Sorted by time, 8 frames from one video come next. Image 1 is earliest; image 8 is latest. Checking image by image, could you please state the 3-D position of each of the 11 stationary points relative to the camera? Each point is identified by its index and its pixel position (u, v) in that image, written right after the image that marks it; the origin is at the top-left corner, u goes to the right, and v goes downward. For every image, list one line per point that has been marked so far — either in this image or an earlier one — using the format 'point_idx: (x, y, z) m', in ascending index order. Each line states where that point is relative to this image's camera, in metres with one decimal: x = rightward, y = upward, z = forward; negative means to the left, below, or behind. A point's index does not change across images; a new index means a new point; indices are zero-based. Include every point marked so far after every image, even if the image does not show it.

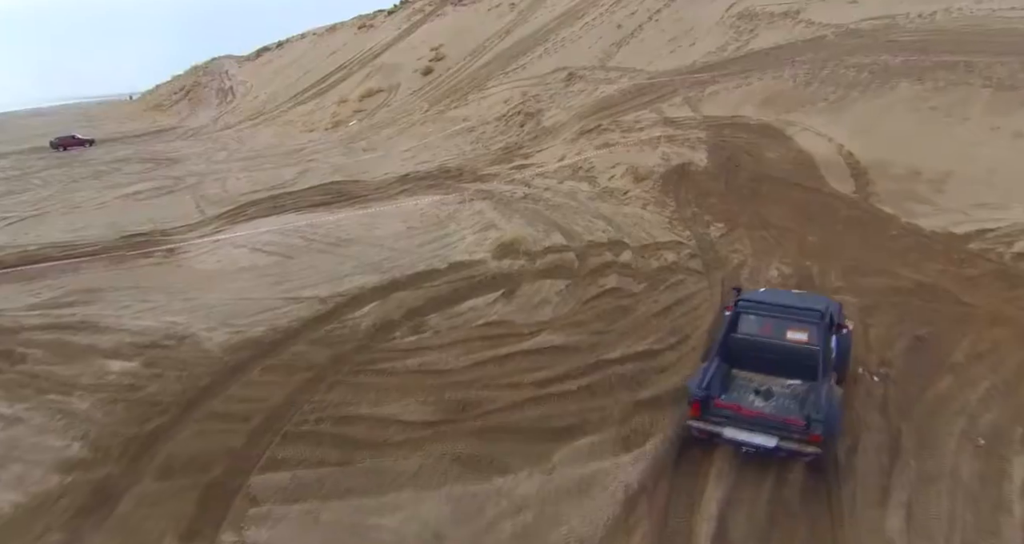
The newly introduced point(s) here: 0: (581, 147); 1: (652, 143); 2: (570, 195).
0: (+1.8, +3.2, +15.1) m
1: (+3.4, +3.1, +14.4) m
2: (+1.2, +1.7, +12.8) m
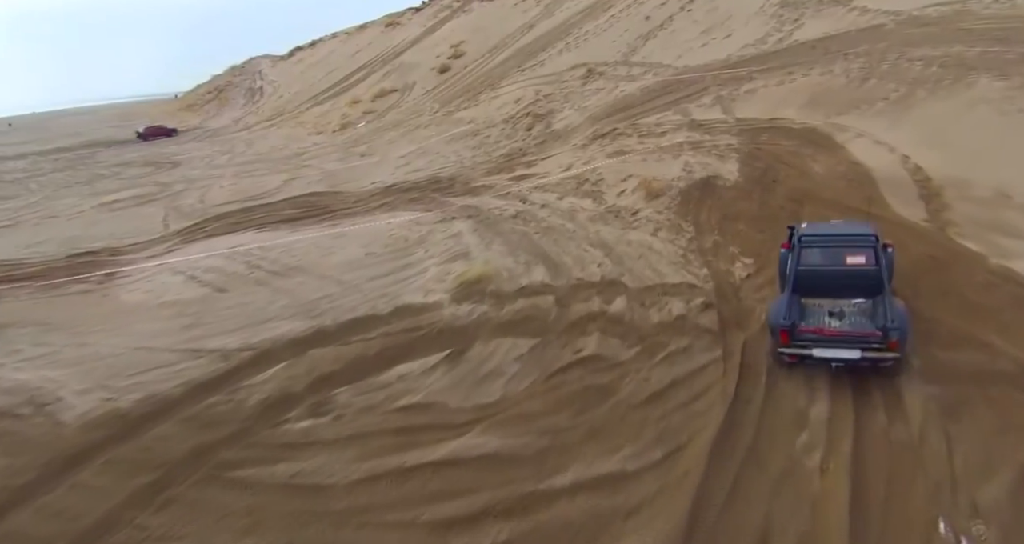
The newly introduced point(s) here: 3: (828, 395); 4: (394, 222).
0: (+1.7, +2.5, +12.8) m
1: (+3.2, +2.5, +12.1) m
2: (+1.0, +1.0, +10.6) m
3: (+2.9, -1.1, +5.5) m
4: (-2.3, +0.9, +11.7) m
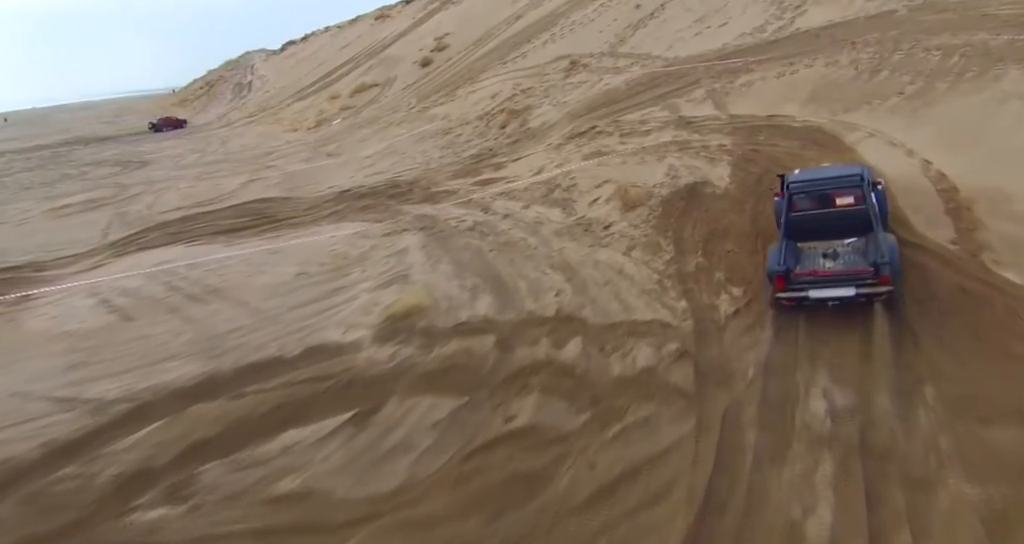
0: (+1.1, +2.2, +11.4) m
1: (+2.6, +2.2, +10.6) m
2: (+0.3, +0.7, +9.2) m
3: (+2.1, -1.5, +4.1) m
4: (-3.0, +0.6, +10.4) m
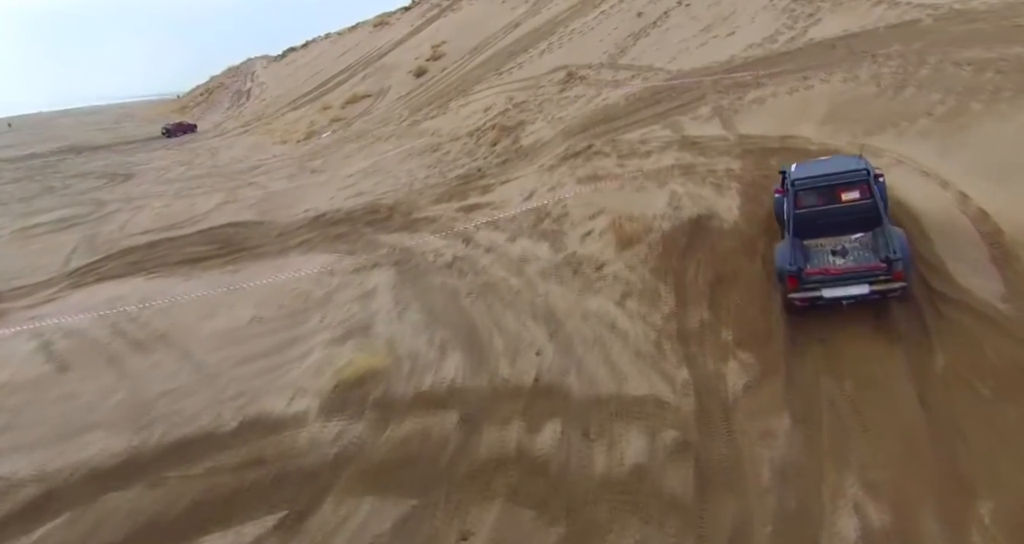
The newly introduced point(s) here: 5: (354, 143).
0: (+0.8, +1.6, +10.4) m
1: (+2.3, +1.6, +9.6) m
2: (0.0, +0.1, +8.2) m
3: (+1.8, -2.1, +3.1) m
4: (-3.2, 0.0, +9.4) m
5: (-4.7, +3.8, +18.0) m
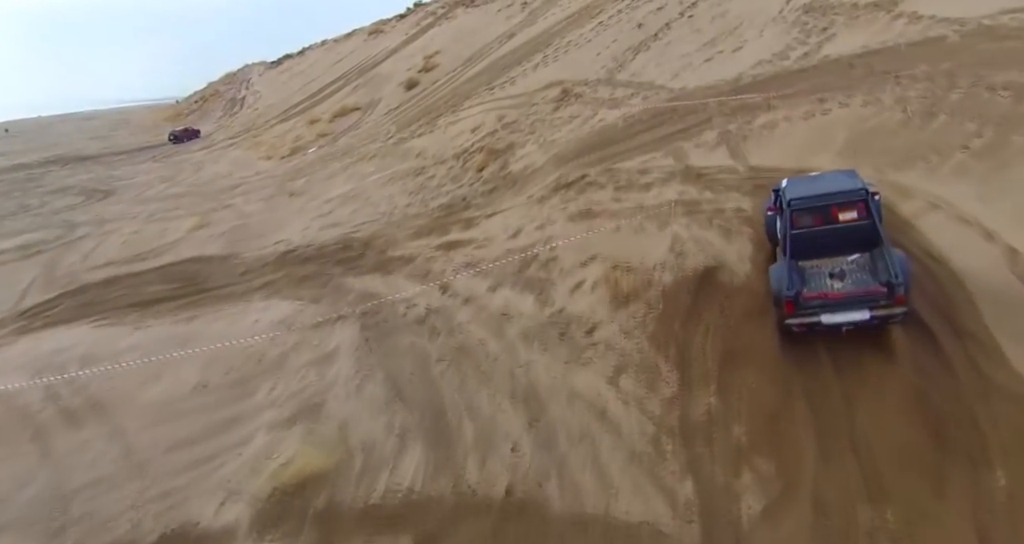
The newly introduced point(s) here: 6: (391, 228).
0: (+0.6, +0.9, +9.5) m
1: (+2.1, +0.9, +8.6) m
2: (-0.2, -0.6, +7.2) m
3: (+1.6, -2.7, +2.0) m
4: (-3.5, -0.7, +8.4) m
5: (-4.9, +3.1, +17.1) m
6: (-2.2, +0.8, +10.8) m
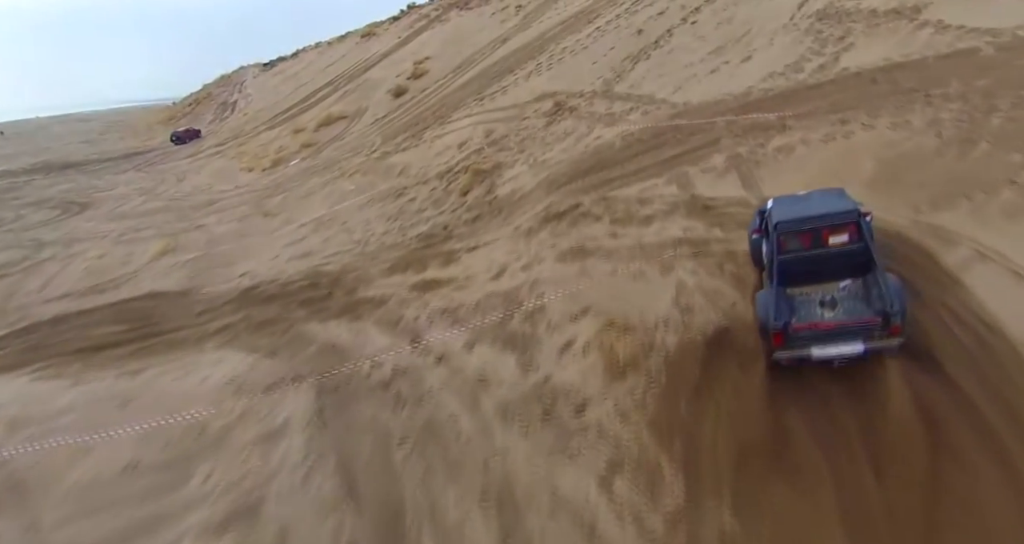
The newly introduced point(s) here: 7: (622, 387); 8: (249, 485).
0: (+0.4, +0.3, +8.4) m
1: (+1.9, +0.2, +7.6) m
2: (-0.4, -1.2, +6.2) m
3: (+1.3, -3.4, +1.0) m
4: (-3.7, -1.3, +7.4) m
5: (-5.1, +2.5, +16.1) m
6: (-2.4, +0.2, +9.8) m
7: (+1.0, -1.1, +5.6) m
8: (-2.4, -1.9, +5.5) m
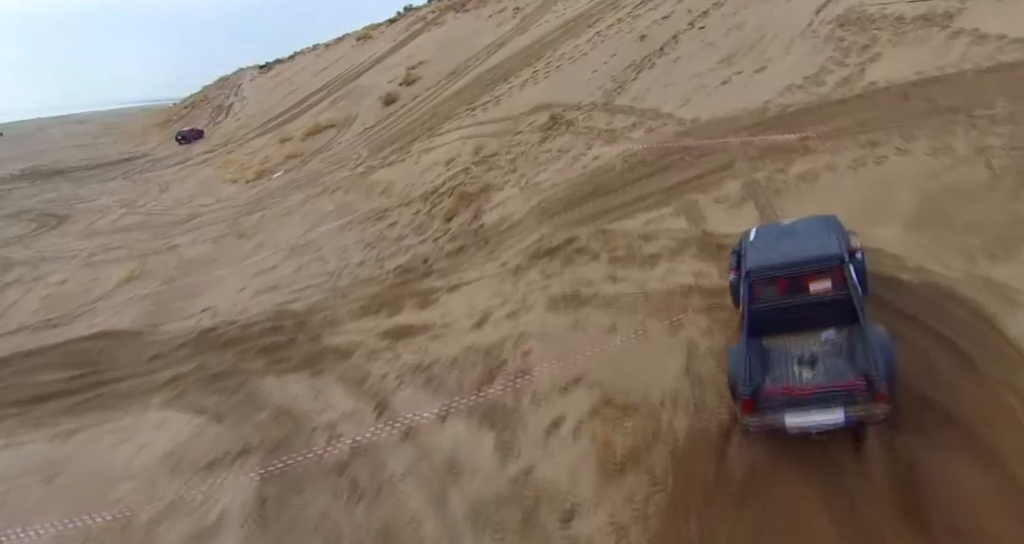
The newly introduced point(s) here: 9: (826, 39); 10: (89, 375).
0: (+0.2, -0.3, +7.4) m
1: (+1.7, -0.3, +6.6) m
2: (-0.6, -1.8, +5.2) m
3: (+1.1, -3.9, 0.0) m
4: (-3.9, -1.9, +6.5) m
5: (-5.3, +2.0, +15.1) m
6: (-2.6, -0.4, +8.8) m
7: (+0.8, -1.7, +4.6) m
8: (-2.6, -2.5, +4.5) m
9: (+5.5, +4.1, +10.6) m
10: (-6.0, -1.4, +8.6) m
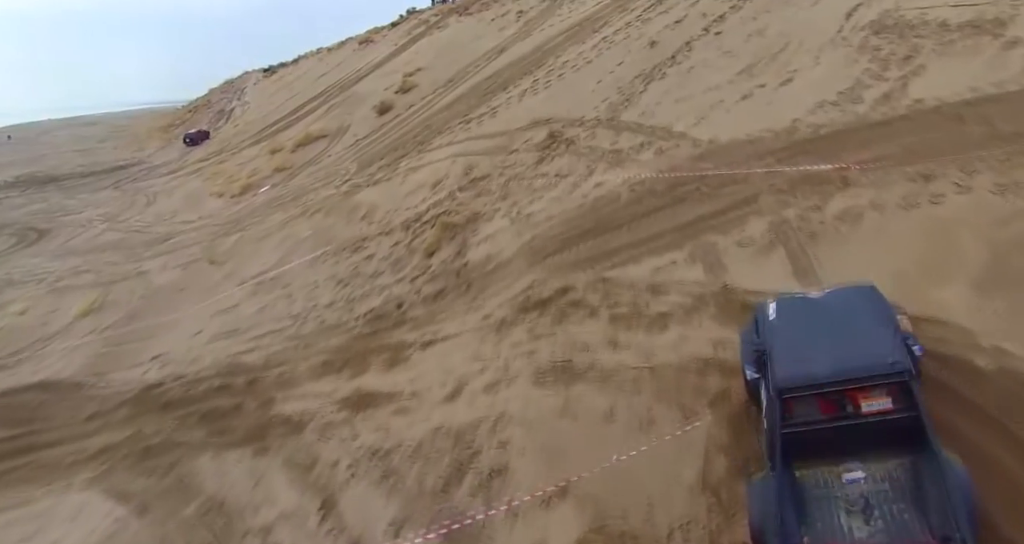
0: (0.0, -0.9, +6.2) m
1: (+1.5, -0.9, +5.4) m
2: (-0.9, -2.4, +4.0) m
3: (+0.8, -4.6, -1.2) m
4: (-4.1, -2.5, +5.3) m
5: (-5.3, +1.4, +14.0) m
6: (-2.7, -1.0, +7.7) m
7: (+0.6, -2.3, +3.4) m
8: (-2.8, -3.1, +3.4) m
9: (+5.4, +3.5, +9.4) m
10: (-6.2, -2.0, +7.5) m
